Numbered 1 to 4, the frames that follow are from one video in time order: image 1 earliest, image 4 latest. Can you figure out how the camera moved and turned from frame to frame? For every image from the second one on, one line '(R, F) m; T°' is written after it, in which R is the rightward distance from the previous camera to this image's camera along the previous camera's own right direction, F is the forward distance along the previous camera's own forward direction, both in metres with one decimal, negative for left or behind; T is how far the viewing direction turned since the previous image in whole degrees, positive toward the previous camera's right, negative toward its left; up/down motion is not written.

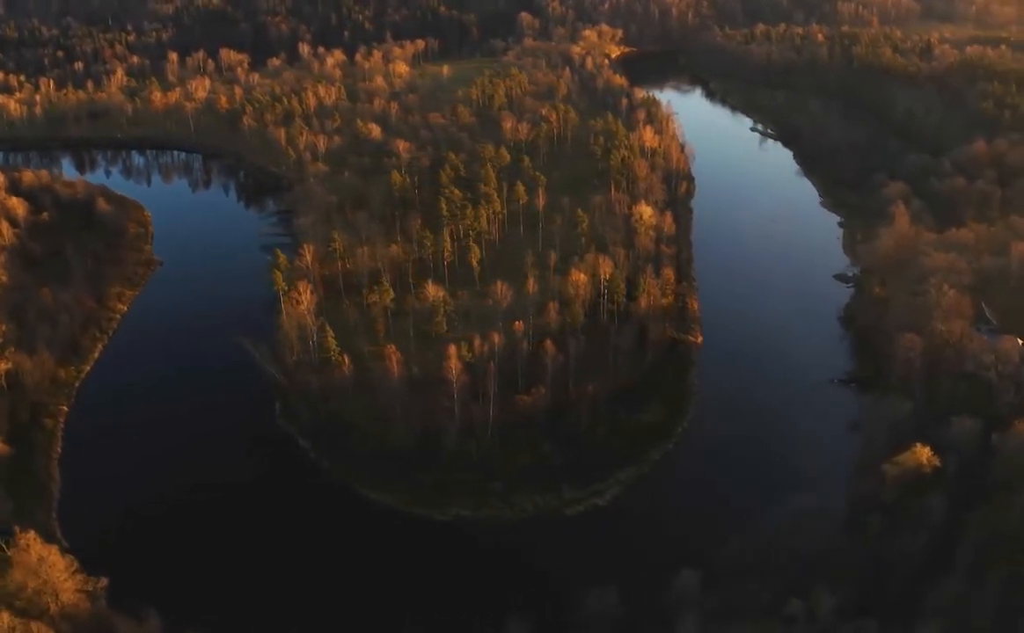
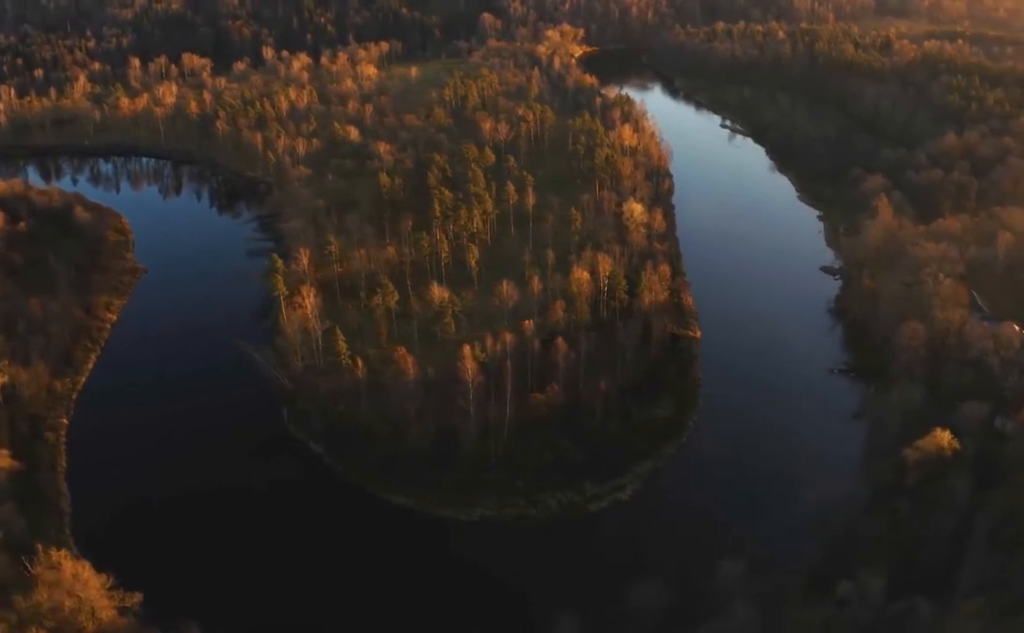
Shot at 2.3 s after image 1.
(-1.2, +0.2) m; +2°
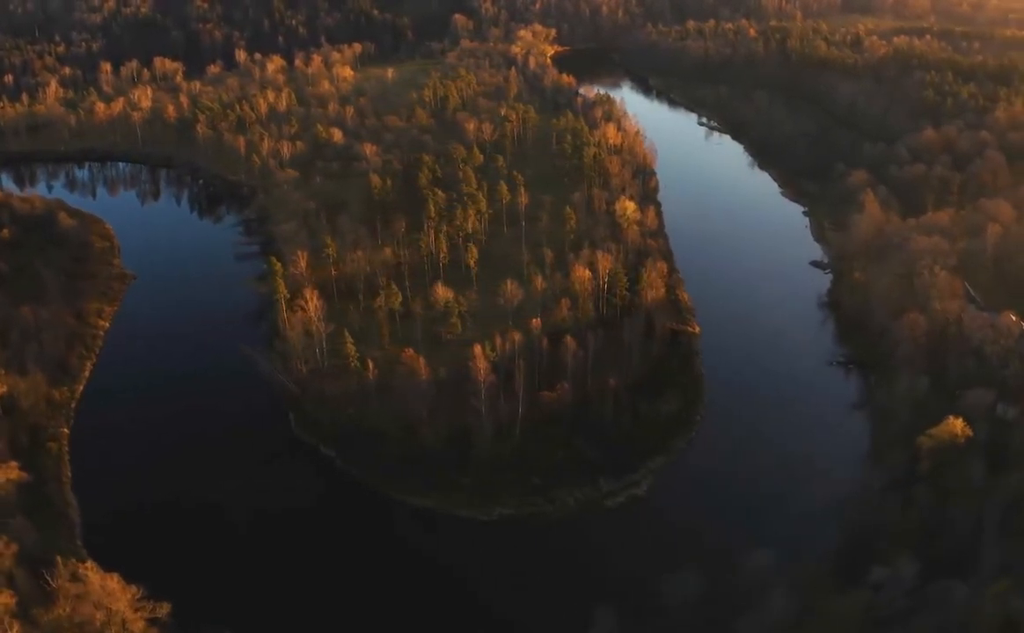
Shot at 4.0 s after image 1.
(-0.9, +0.1) m; +2°
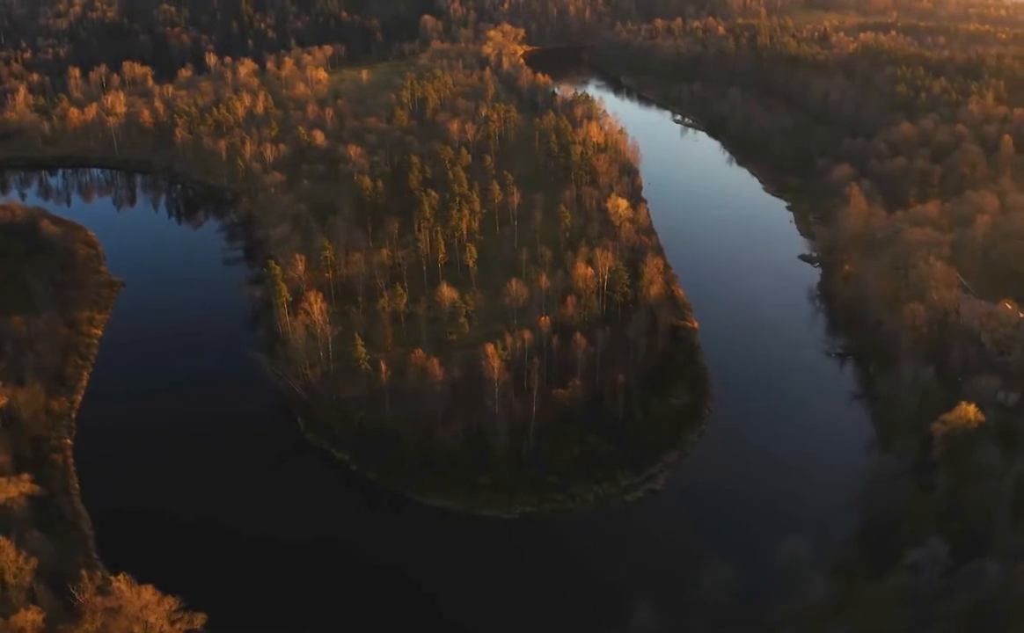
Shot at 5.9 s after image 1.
(-1.0, +0.1) m; +2°
